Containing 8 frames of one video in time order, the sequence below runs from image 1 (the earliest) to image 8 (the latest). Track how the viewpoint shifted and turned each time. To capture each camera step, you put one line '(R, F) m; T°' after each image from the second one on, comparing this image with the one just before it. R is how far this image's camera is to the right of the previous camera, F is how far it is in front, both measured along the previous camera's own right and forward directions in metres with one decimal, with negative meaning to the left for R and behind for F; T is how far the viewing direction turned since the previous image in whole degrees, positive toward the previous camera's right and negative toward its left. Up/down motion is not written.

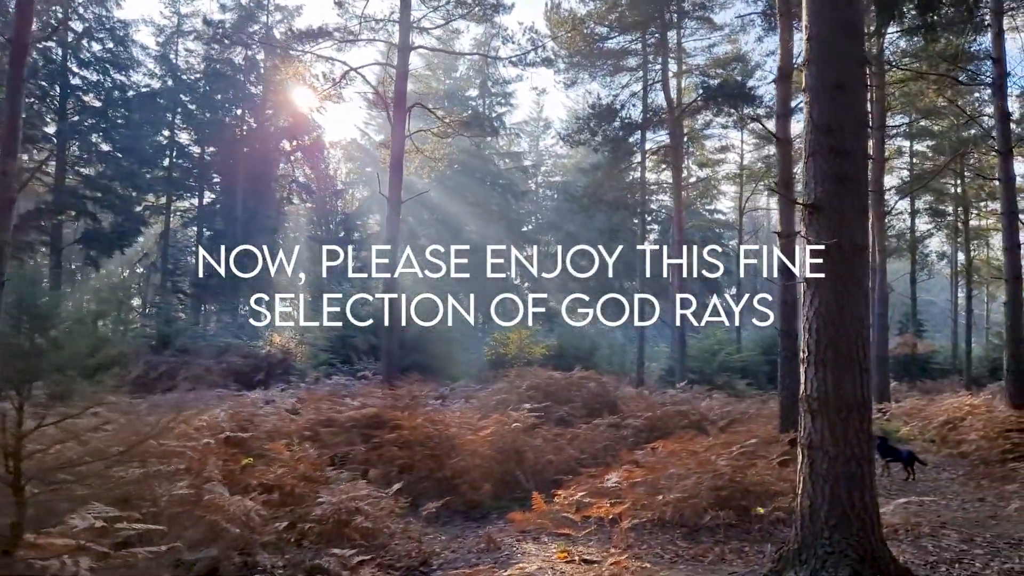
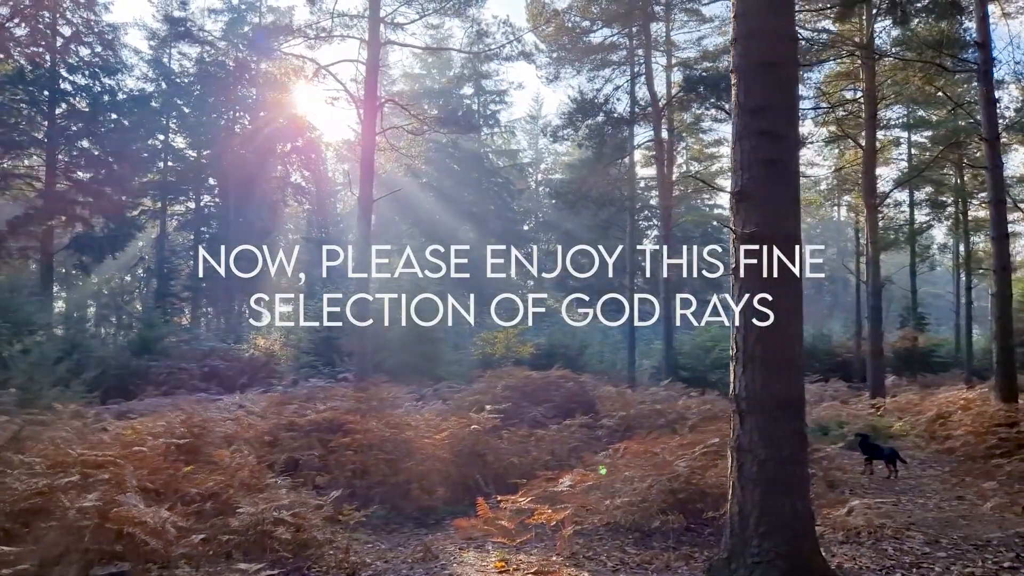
(+0.5, +0.2) m; -1°
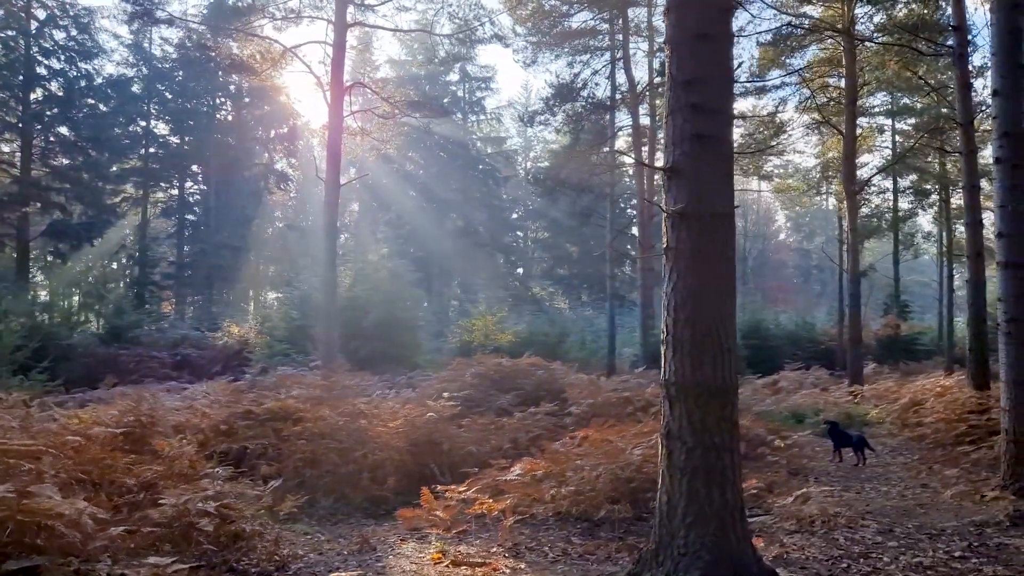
(+0.4, +0.2) m; +1°
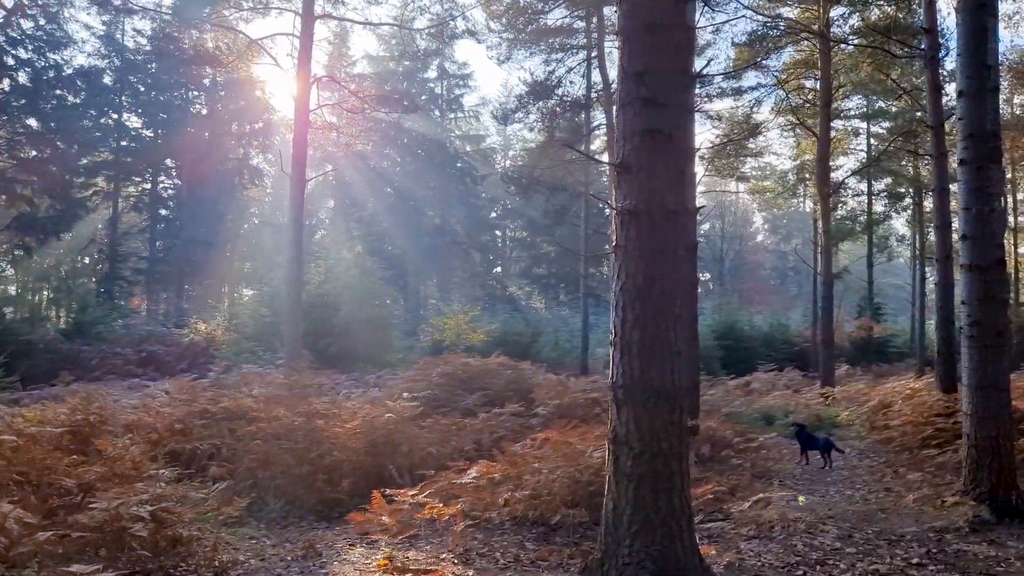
(+0.2, +0.2) m; +1°
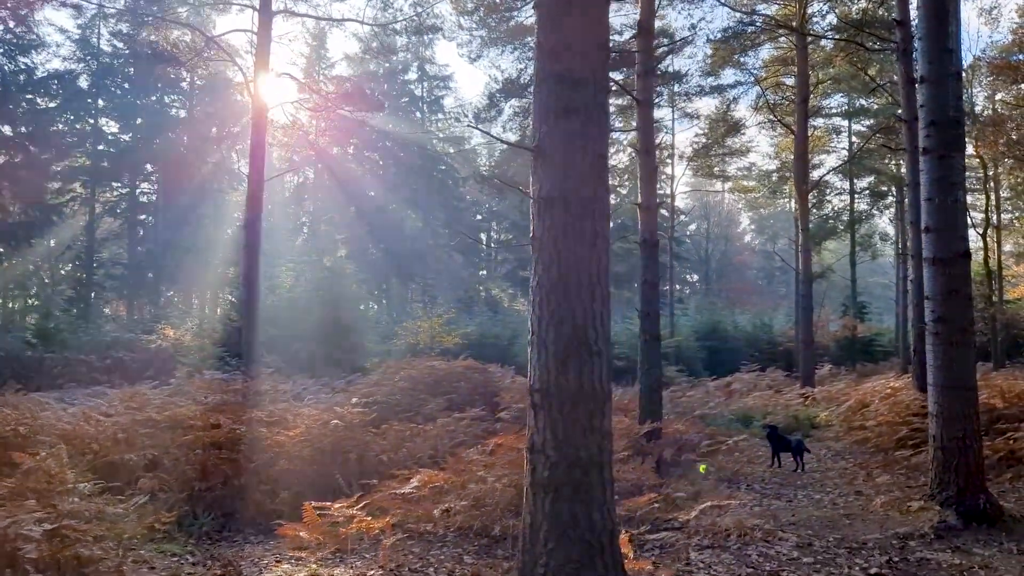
(+0.4, +0.3) m; +1°
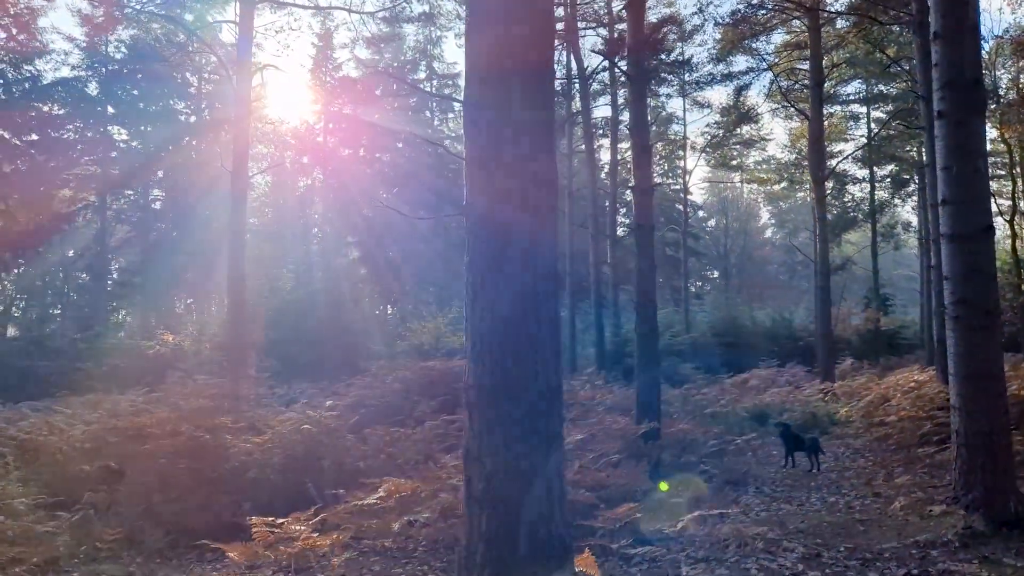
(+0.3, +0.5) m; -2°
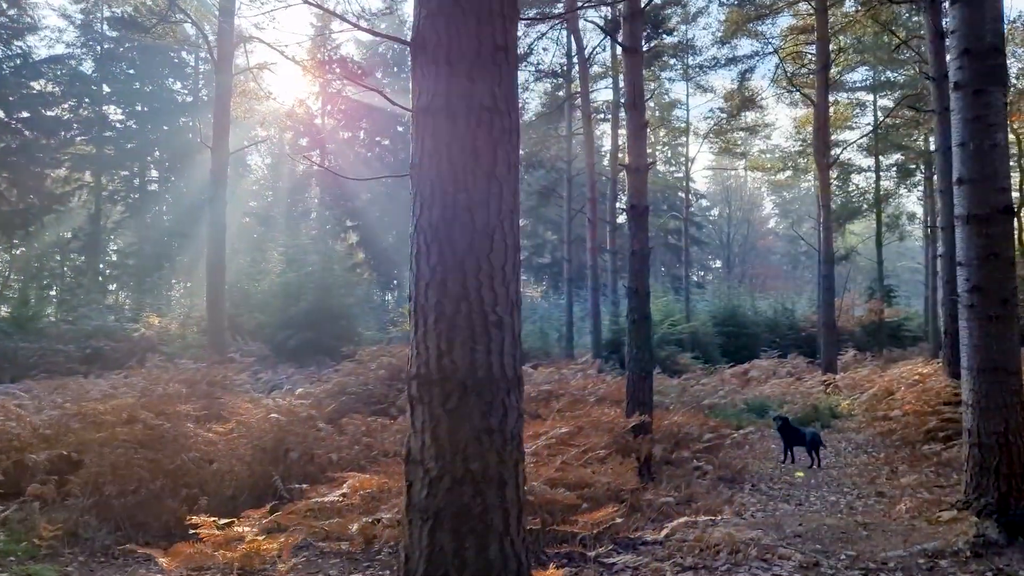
(+0.2, +0.4) m; 0°
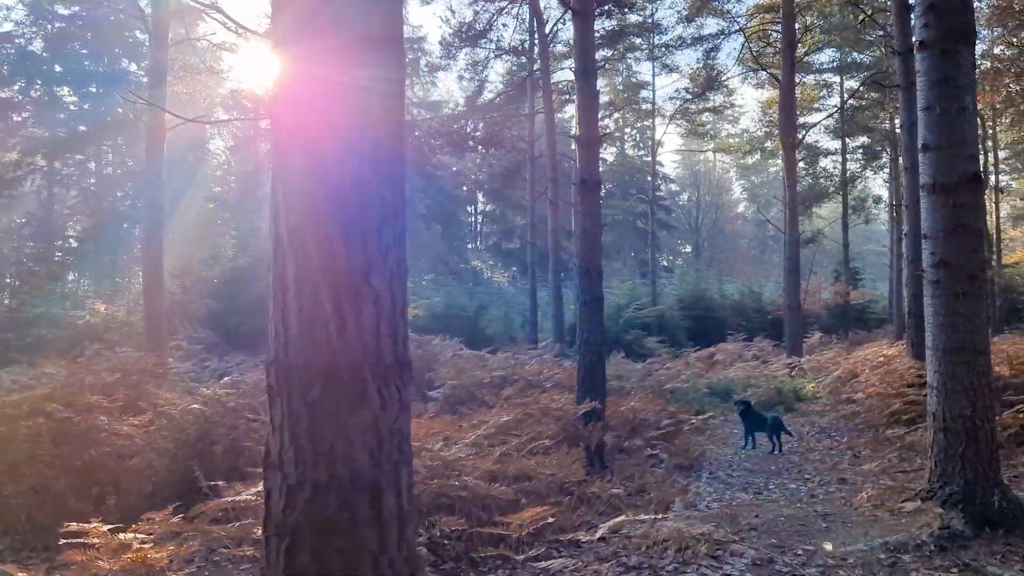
(+0.2, +0.4) m; +2°
